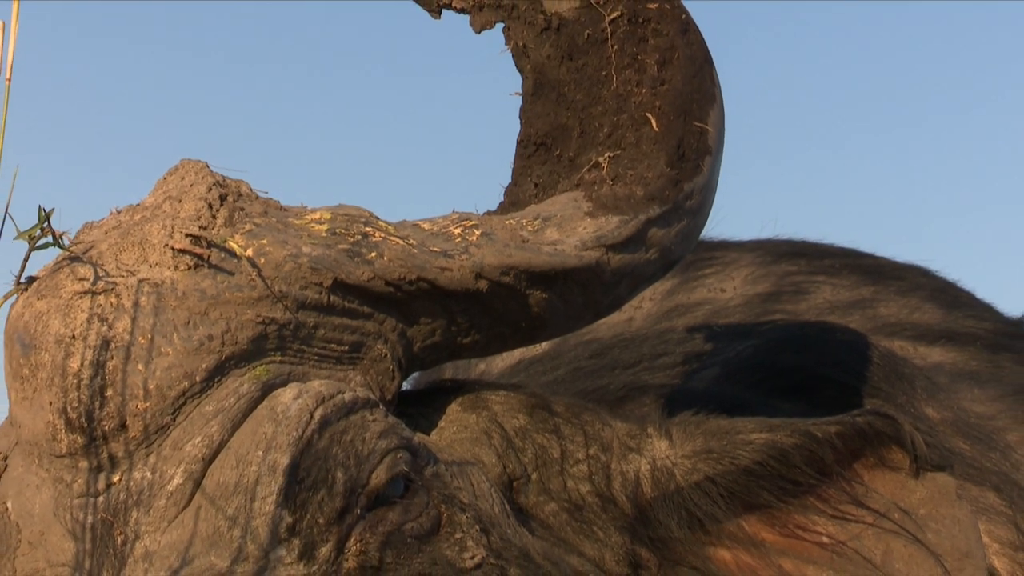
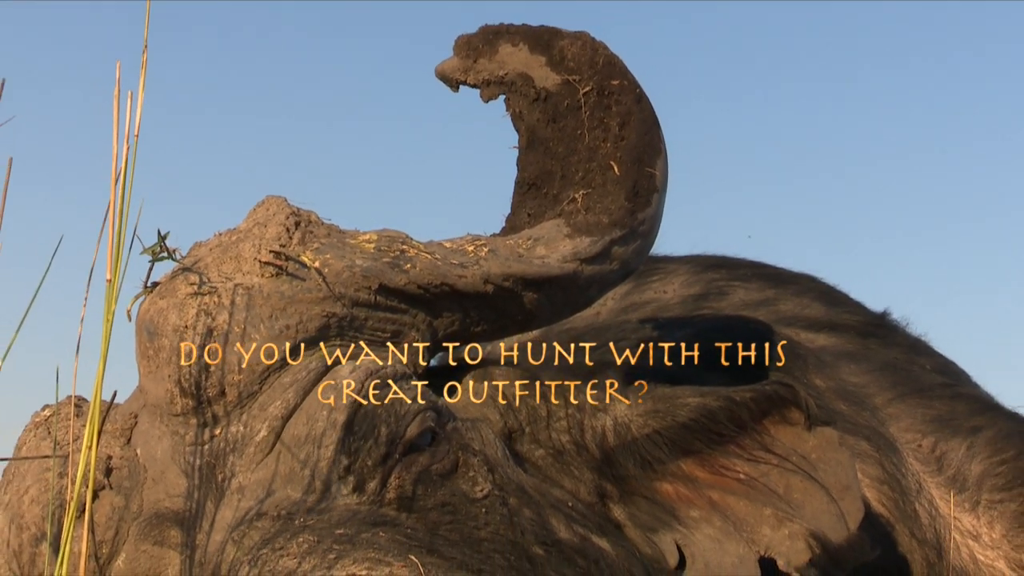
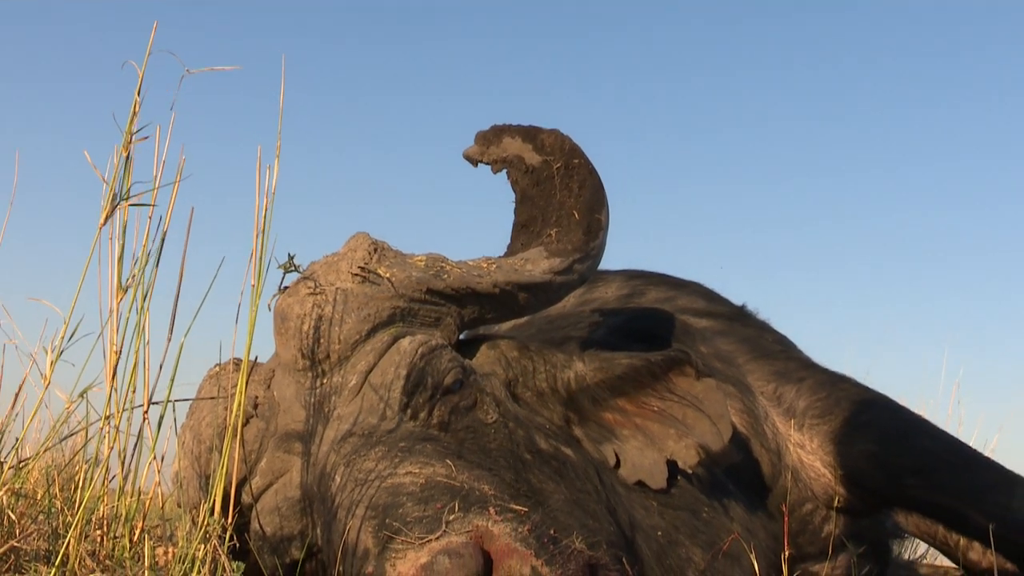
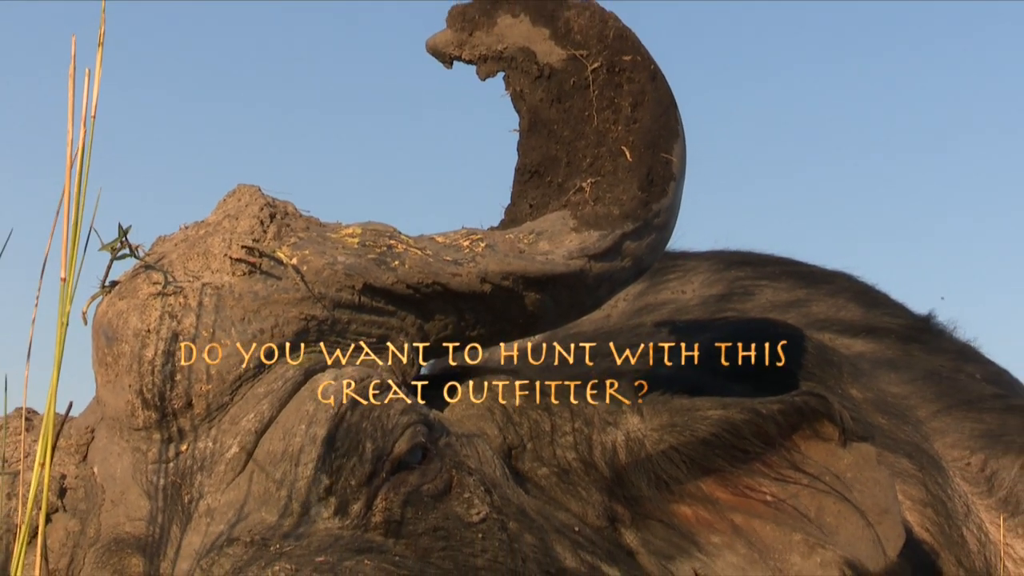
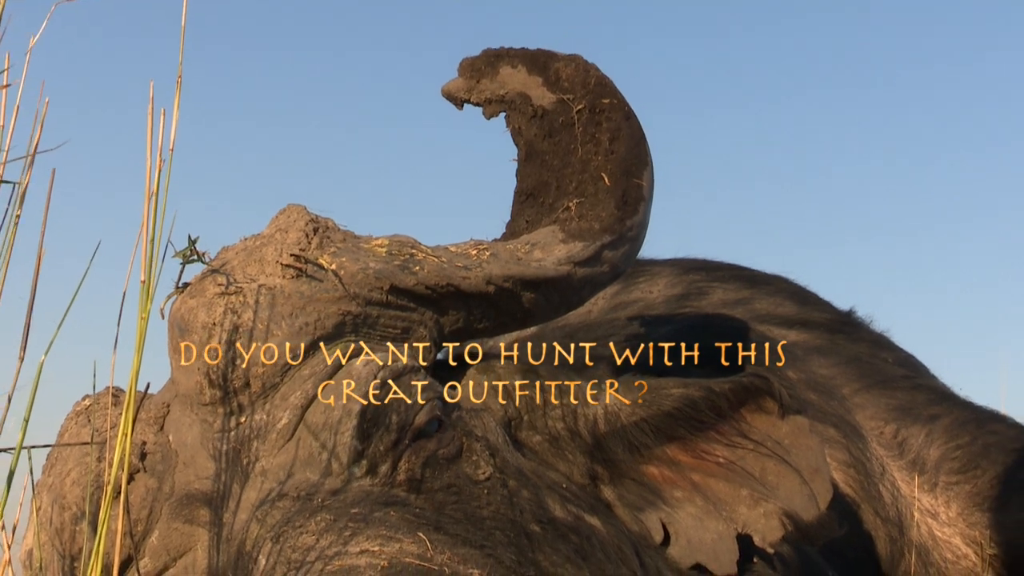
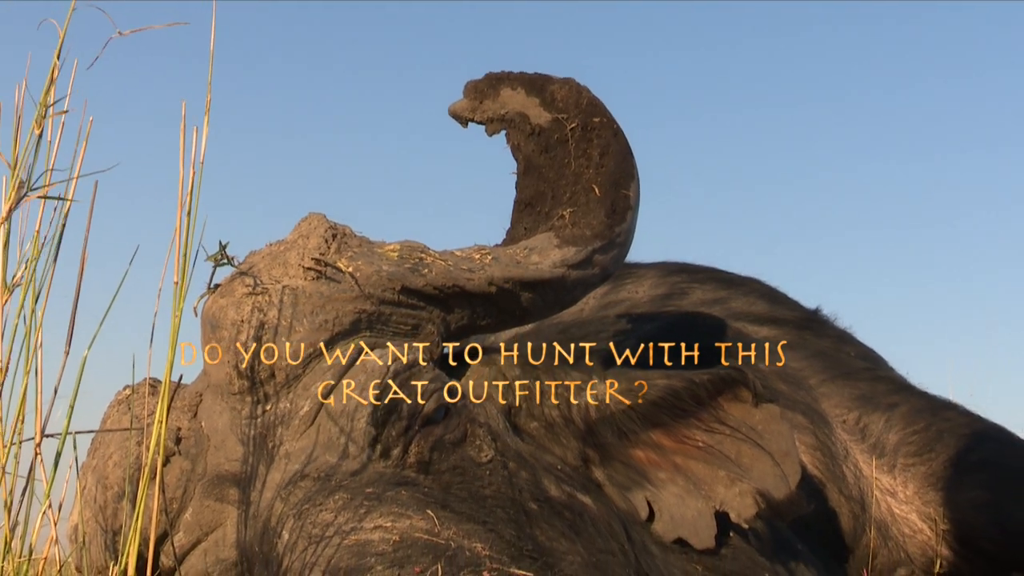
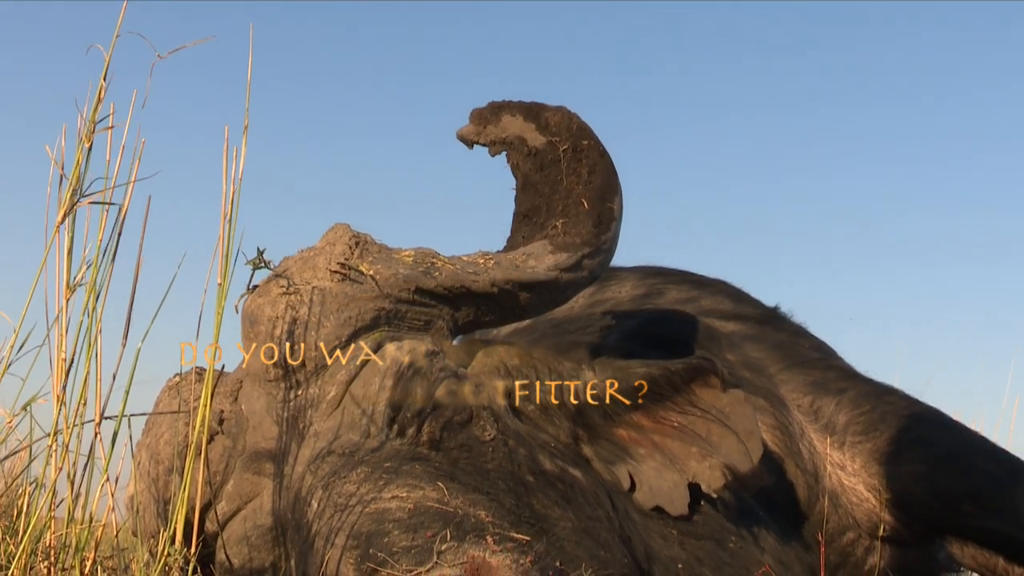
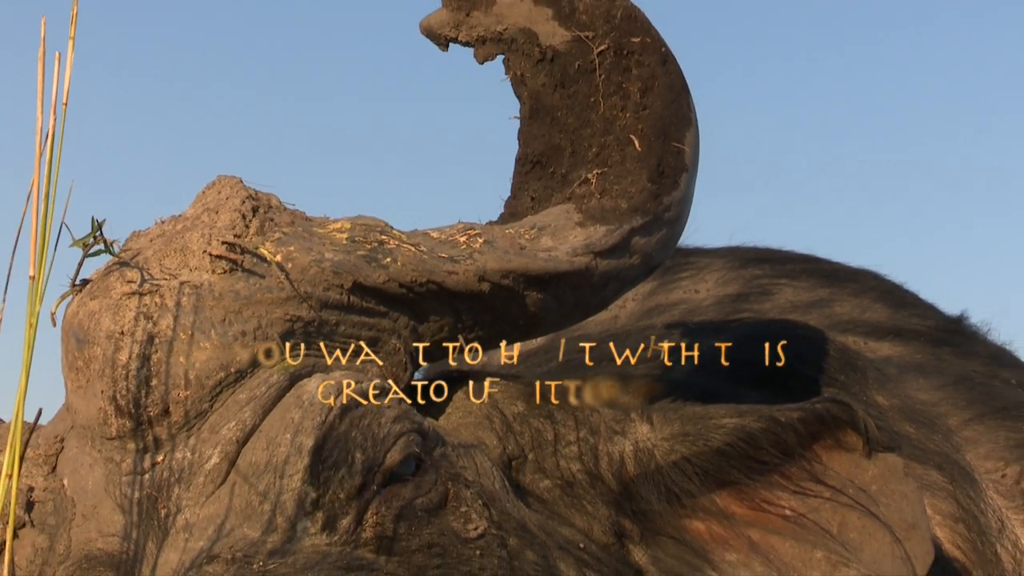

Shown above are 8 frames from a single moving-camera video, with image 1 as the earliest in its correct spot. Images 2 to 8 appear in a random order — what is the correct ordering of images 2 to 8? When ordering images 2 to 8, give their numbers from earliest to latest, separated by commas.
8, 4, 2, 5, 6, 7, 3
